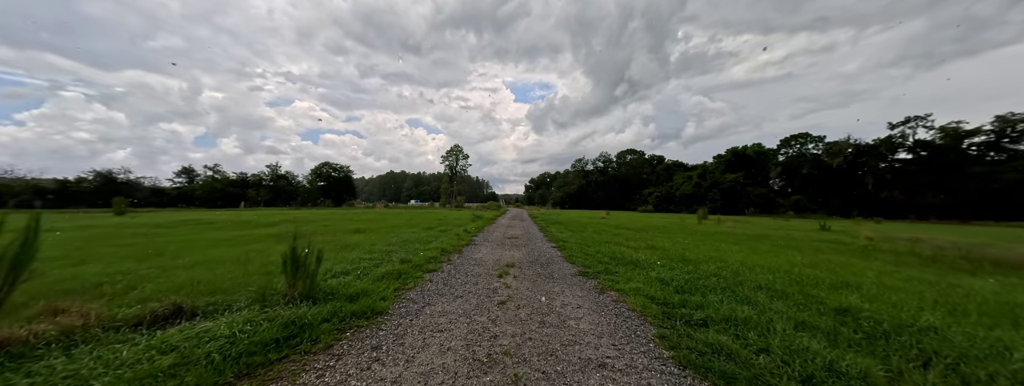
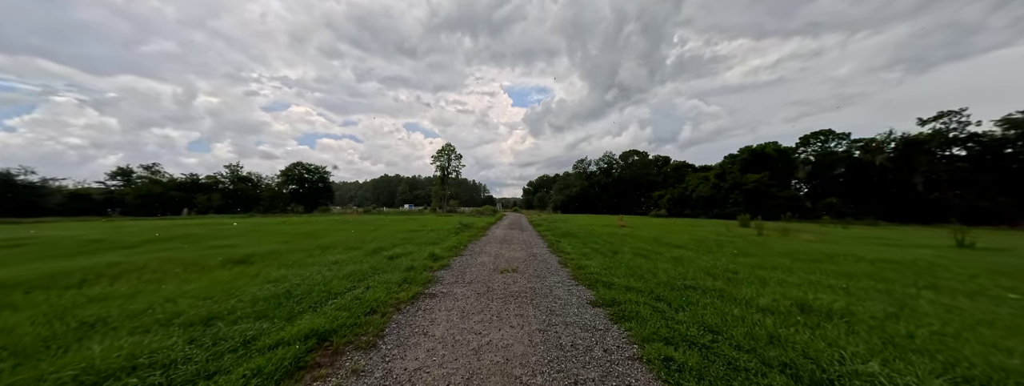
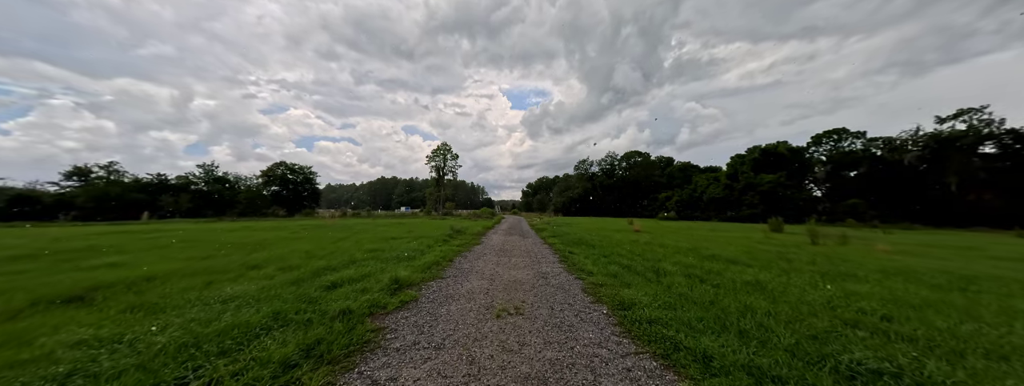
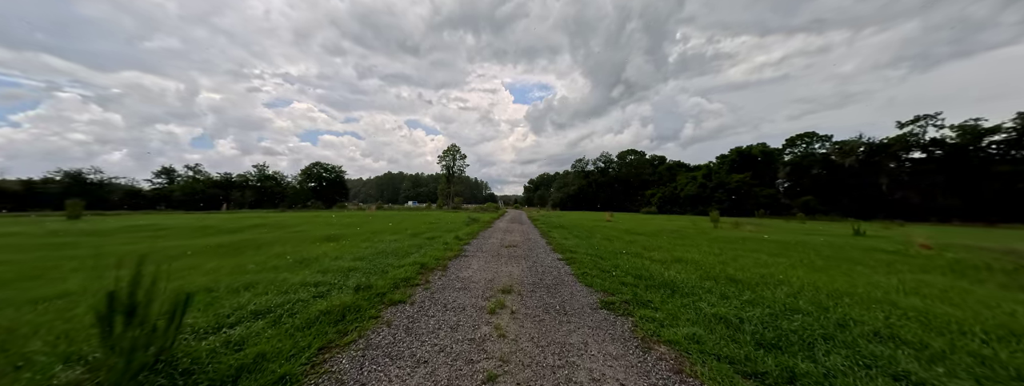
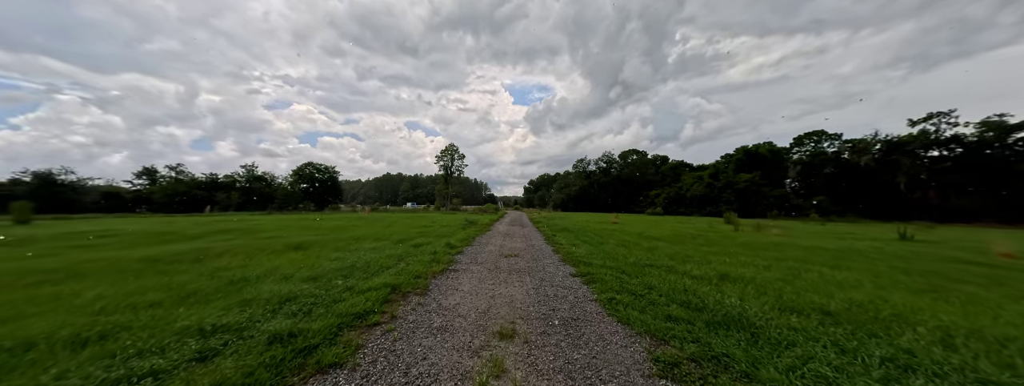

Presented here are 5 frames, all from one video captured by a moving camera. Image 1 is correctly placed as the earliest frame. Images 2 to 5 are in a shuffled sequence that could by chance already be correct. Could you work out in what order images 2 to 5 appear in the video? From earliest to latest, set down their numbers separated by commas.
4, 5, 2, 3
